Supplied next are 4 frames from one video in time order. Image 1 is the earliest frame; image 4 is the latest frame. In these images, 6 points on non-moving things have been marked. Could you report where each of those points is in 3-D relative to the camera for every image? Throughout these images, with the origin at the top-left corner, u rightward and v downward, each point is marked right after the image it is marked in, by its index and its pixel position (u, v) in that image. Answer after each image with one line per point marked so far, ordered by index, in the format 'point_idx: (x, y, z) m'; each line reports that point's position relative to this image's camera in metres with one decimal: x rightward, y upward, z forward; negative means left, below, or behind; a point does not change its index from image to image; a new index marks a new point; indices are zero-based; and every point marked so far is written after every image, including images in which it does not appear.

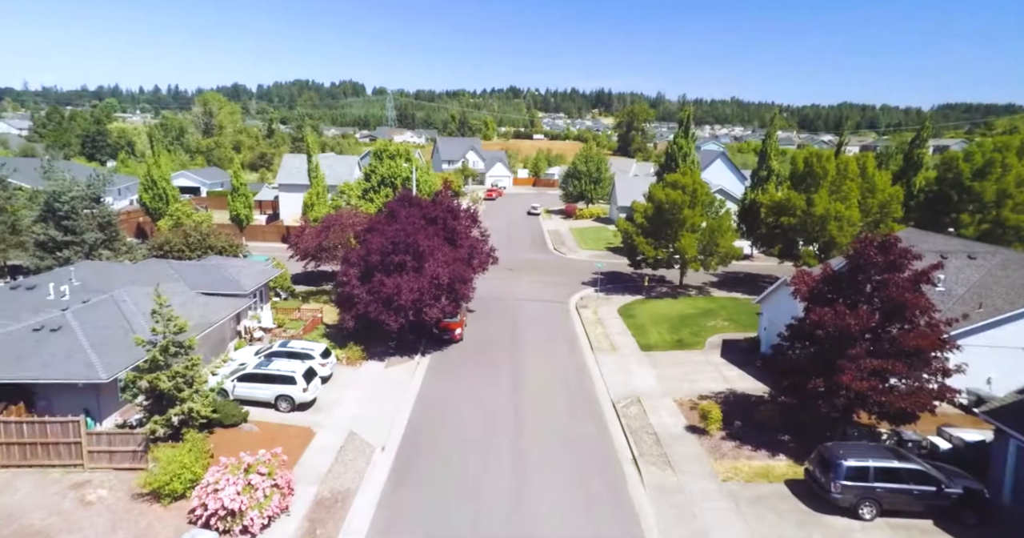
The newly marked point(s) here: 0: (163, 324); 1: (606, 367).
0: (-6.3, -1.0, +11.1) m
1: (+2.8, -2.9, +18.5) m
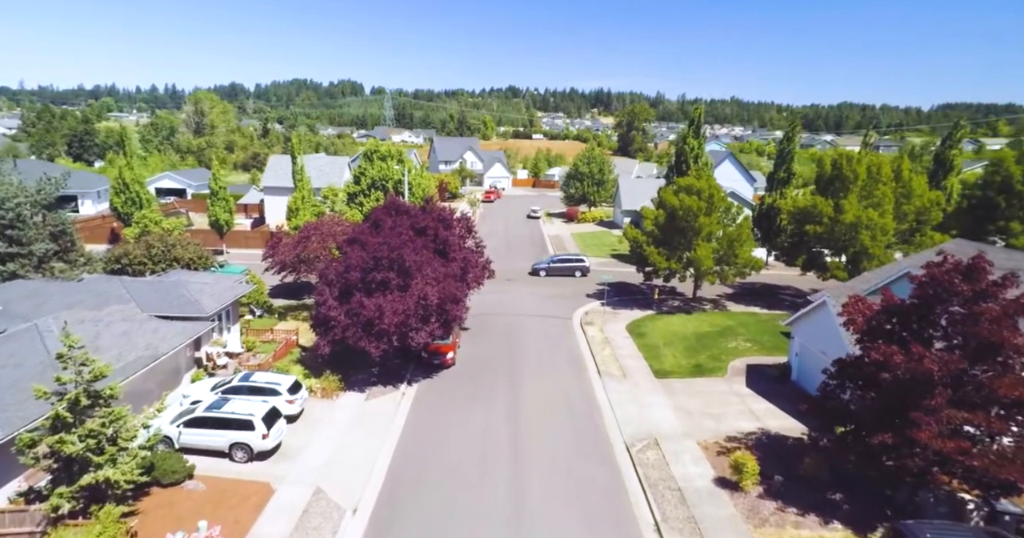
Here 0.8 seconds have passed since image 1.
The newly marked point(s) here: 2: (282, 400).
0: (-6.4, -1.5, +8.9) m
1: (+2.8, -3.4, +16.3) m
2: (-5.0, -2.9, +13.5) m
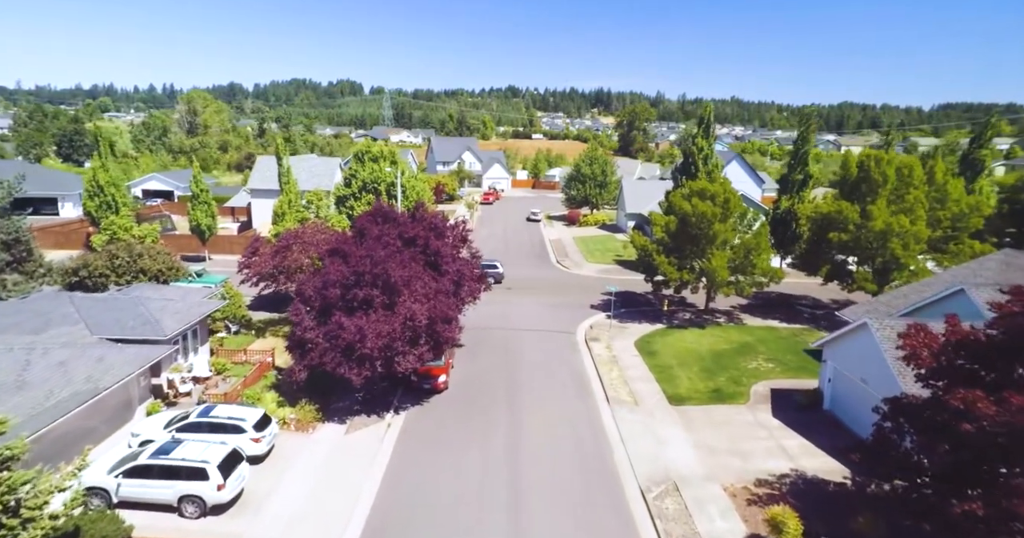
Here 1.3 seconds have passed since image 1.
0: (-6.4, -1.8, +7.2) m
1: (+2.7, -3.8, +14.5) m
2: (-5.1, -3.2, +11.7) m
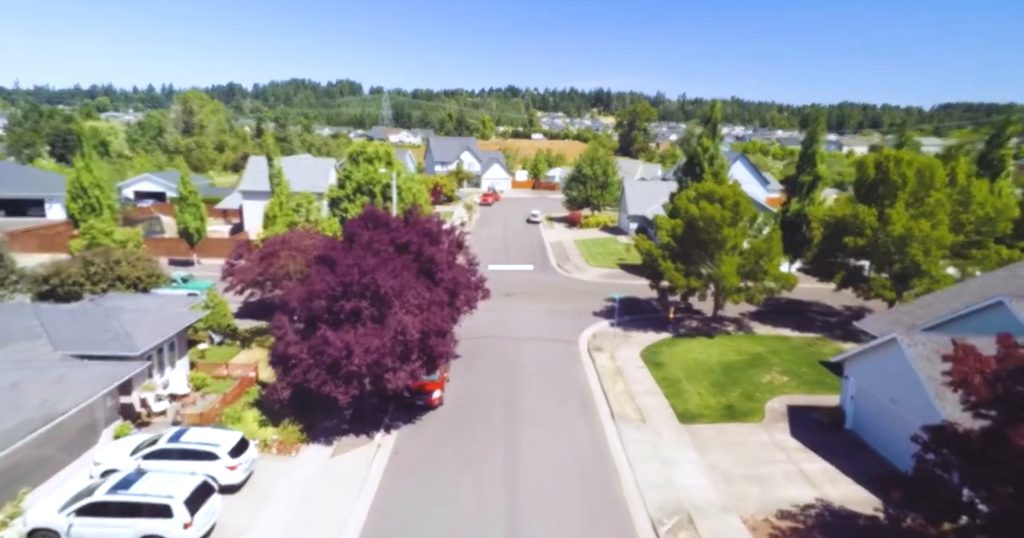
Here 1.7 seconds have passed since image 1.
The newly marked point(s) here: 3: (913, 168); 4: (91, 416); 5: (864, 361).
0: (-6.4, -2.0, +6.2) m
1: (+2.7, -4.0, +13.5) m
2: (-5.1, -3.4, +10.7) m
3: (+12.2, +3.1, +18.8) m
4: (-7.8, -2.8, +11.5) m
5: (+7.5, -1.9, +13.0) m
